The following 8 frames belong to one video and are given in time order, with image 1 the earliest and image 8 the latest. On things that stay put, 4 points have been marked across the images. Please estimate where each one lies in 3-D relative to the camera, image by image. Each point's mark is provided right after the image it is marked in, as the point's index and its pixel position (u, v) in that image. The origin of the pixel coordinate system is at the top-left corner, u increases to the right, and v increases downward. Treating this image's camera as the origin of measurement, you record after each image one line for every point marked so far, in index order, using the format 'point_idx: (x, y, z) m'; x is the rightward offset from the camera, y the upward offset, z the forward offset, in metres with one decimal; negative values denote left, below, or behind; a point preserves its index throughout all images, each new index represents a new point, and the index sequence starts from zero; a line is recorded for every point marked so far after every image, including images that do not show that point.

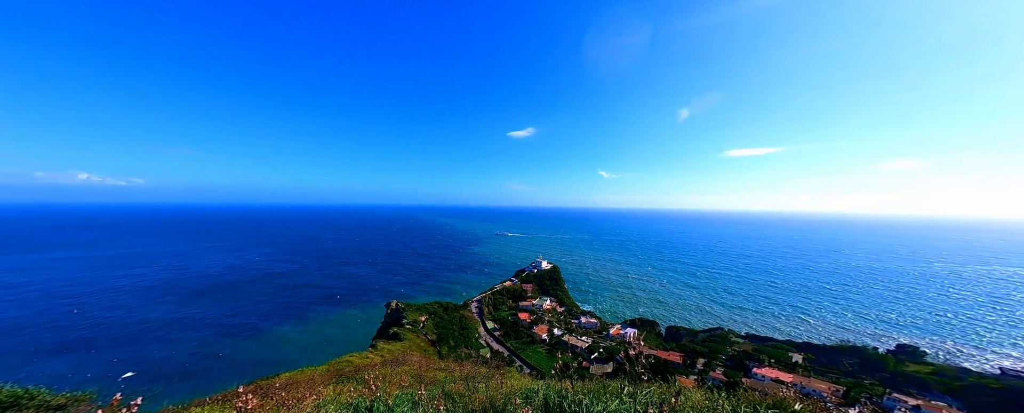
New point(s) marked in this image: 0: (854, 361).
0: (+22.9, -9.8, +18.5) m
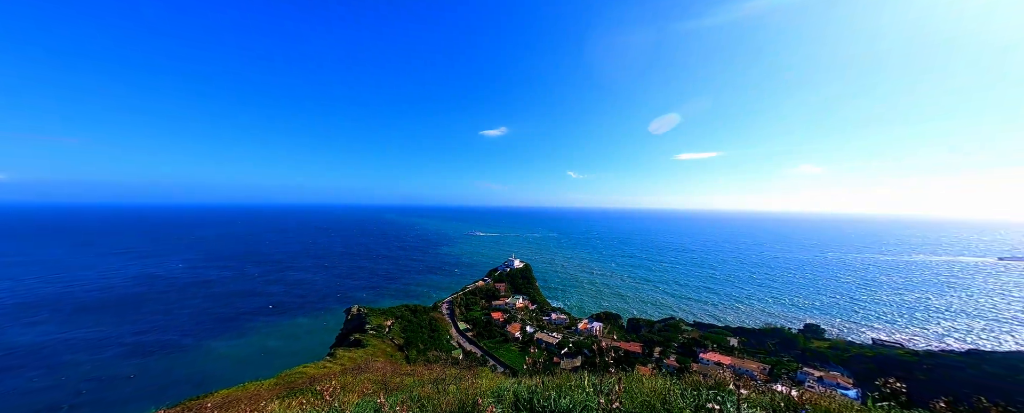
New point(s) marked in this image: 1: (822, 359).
0: (+19.8, -9.8, +21.5) m
1: (+20.3, -9.5, +18.7) m
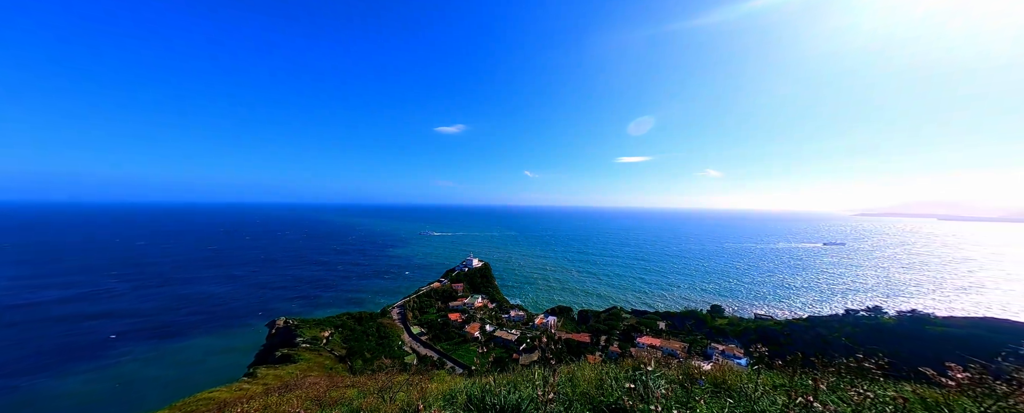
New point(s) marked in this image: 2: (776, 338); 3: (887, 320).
0: (+15.5, -9.7, +25.2) m
1: (+16.4, -9.5, +22.6) m
2: (+13.1, -6.3, +14.5) m
3: (+17.6, -5.3, +14.2) m
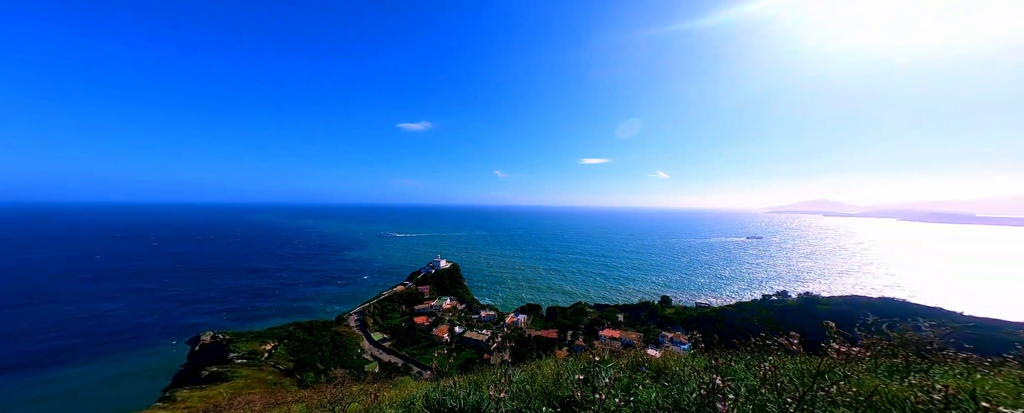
0: (+12.1, -9.6, +27.1) m
1: (+13.3, -9.4, +24.5) m
2: (+10.9, -6.2, +16.1) m
3: (+15.4, -5.2, +16.4) m
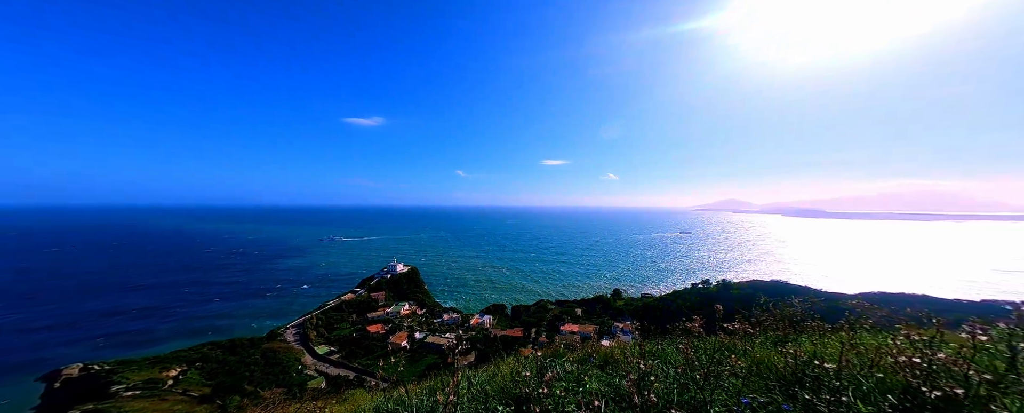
0: (+8.2, -9.5, +28.5) m
1: (+9.7, -9.3, +26.2) m
2: (+8.5, -6.1, +17.5) m
3: (+12.9, -5.0, +18.4) m
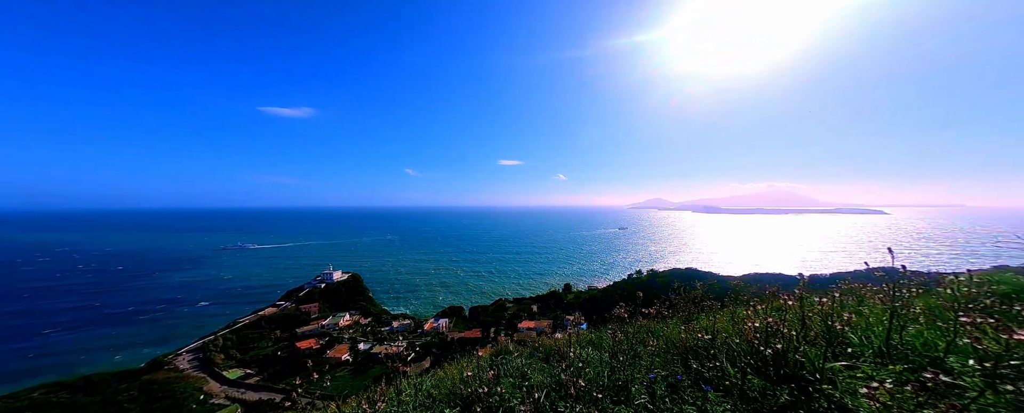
0: (+3.5, -9.5, +29.2) m
1: (+5.4, -9.2, +27.1) m
2: (+5.4, -6.0, +18.3) m
3: (+9.6, -4.9, +19.9) m
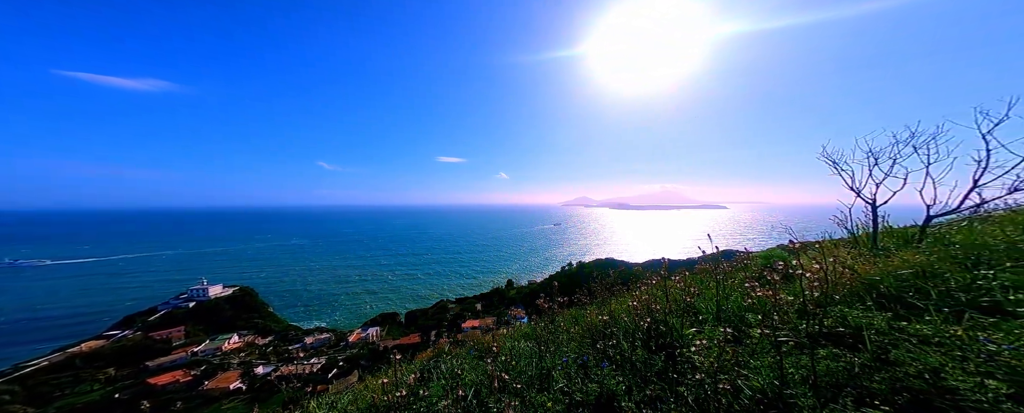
0: (-2.2, -8.9, +28.2) m
1: (+0.1, -8.6, +26.6) m
2: (+1.8, -5.5, +17.9) m
3: (+5.6, -4.3, +20.2) m
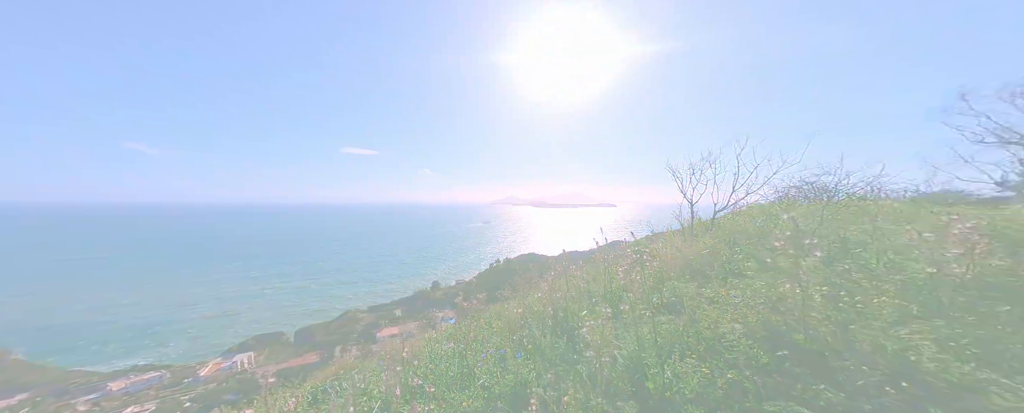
0: (-9.5, -8.4, +25.0) m
1: (-6.9, -8.1, +23.9) m
2: (-3.1, -5.1, +15.9) m
3: (0.0, -3.9, +19.1) m
